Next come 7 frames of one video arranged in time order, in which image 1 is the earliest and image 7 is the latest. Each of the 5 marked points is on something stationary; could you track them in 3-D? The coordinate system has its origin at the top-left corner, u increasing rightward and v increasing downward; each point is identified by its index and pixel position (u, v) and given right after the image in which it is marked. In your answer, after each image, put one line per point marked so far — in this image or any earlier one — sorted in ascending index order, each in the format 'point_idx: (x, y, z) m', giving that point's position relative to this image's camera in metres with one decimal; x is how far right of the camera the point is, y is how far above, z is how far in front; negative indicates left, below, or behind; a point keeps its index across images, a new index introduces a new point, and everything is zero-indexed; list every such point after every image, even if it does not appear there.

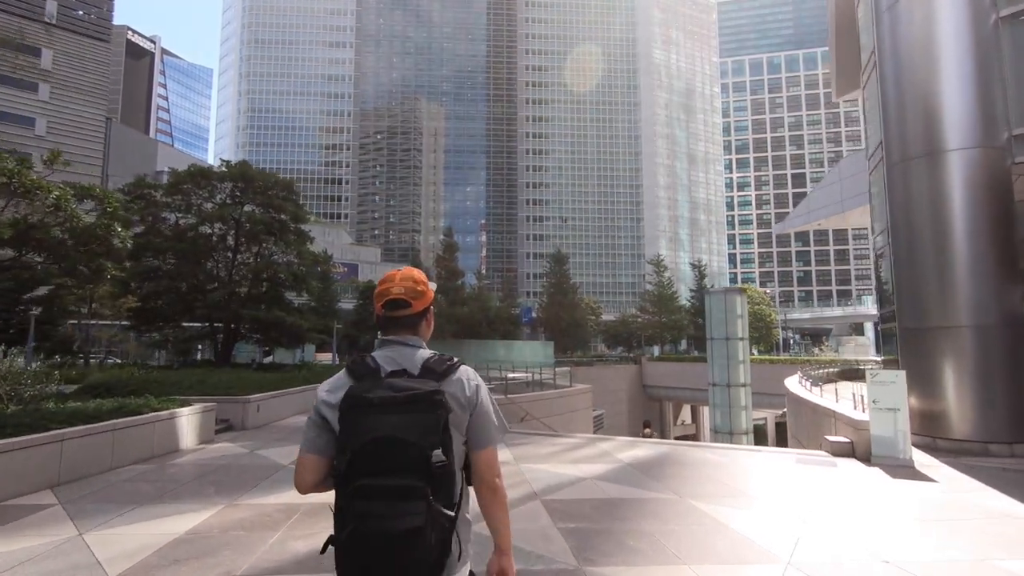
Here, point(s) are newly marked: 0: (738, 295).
0: (+7.7, -0.2, +19.4) m
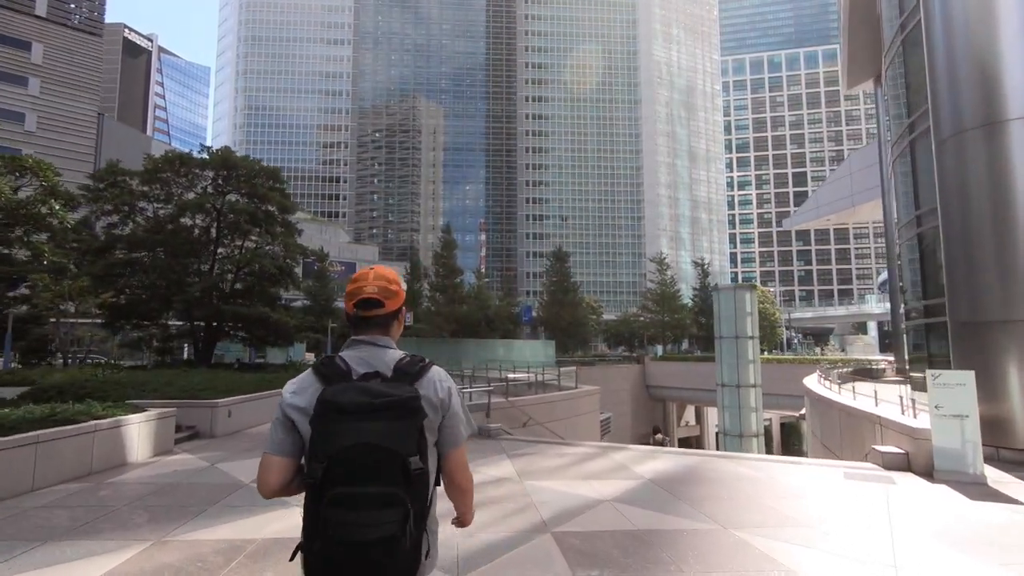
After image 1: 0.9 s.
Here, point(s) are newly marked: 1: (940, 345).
0: (+7.7, -0.1, +18.6) m
1: (+8.5, -1.2, +11.1) m
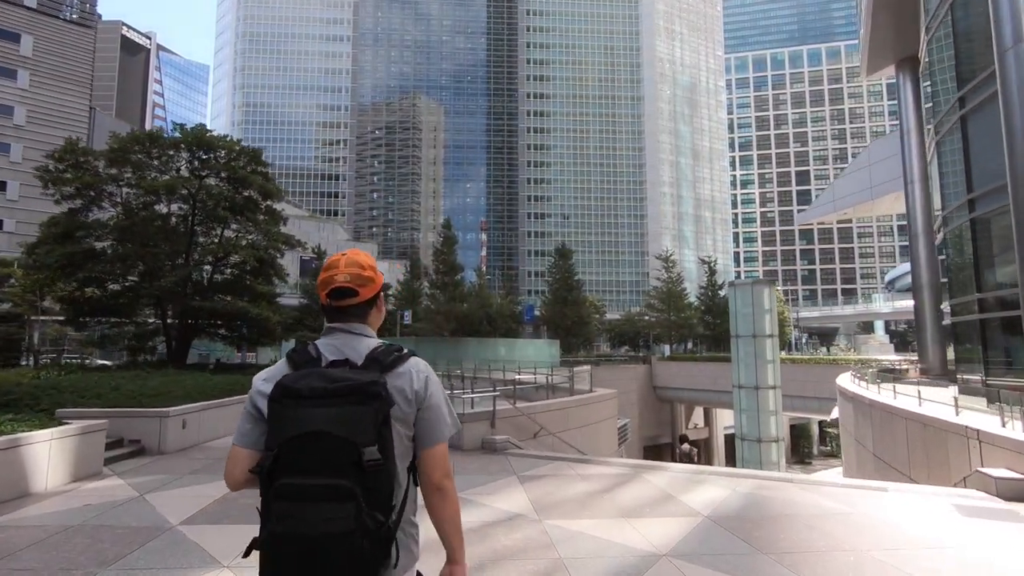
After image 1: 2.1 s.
0: (+7.9, 0.0, +17.4) m
1: (+8.6, -1.0, +9.9) m
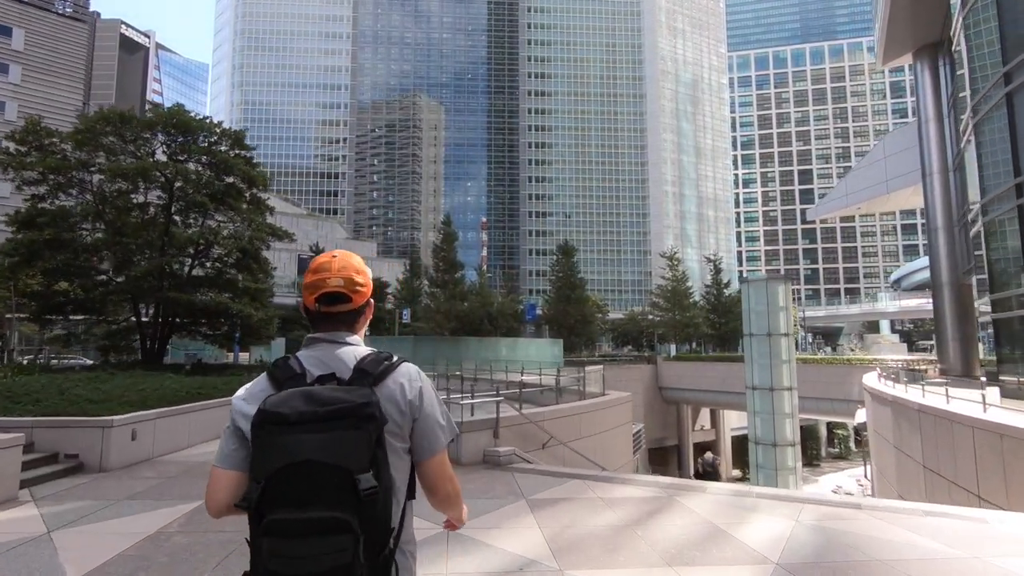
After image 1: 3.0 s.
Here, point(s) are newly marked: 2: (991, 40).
0: (+7.9, +0.1, +16.6) m
1: (+8.7, -0.9, +9.0) m
2: (+9.1, +4.7, +10.7) m
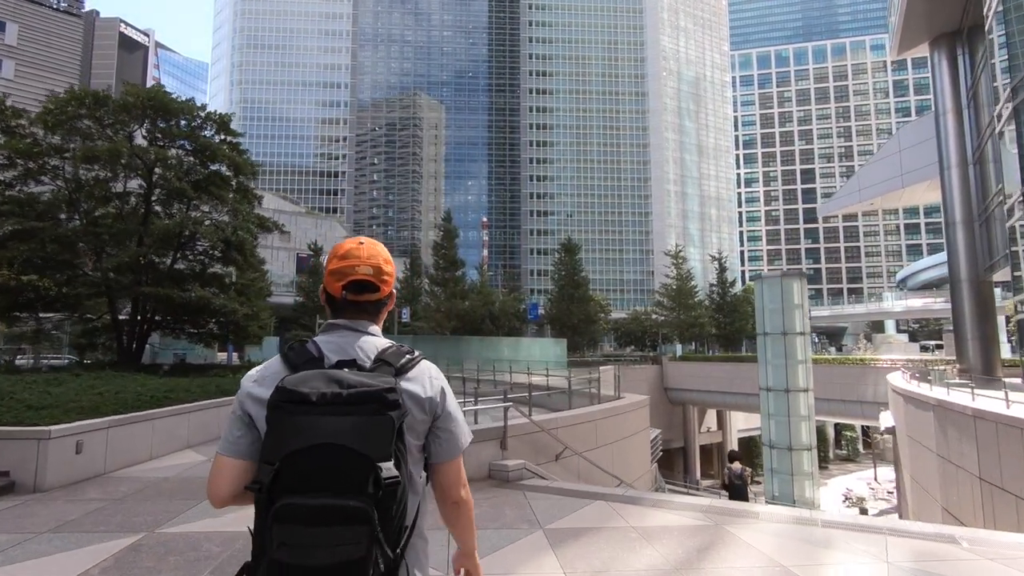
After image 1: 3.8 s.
0: (+8.0, +0.2, +15.8) m
1: (+8.8, -0.8, +8.3) m
2: (+9.2, +4.8, +10.0) m
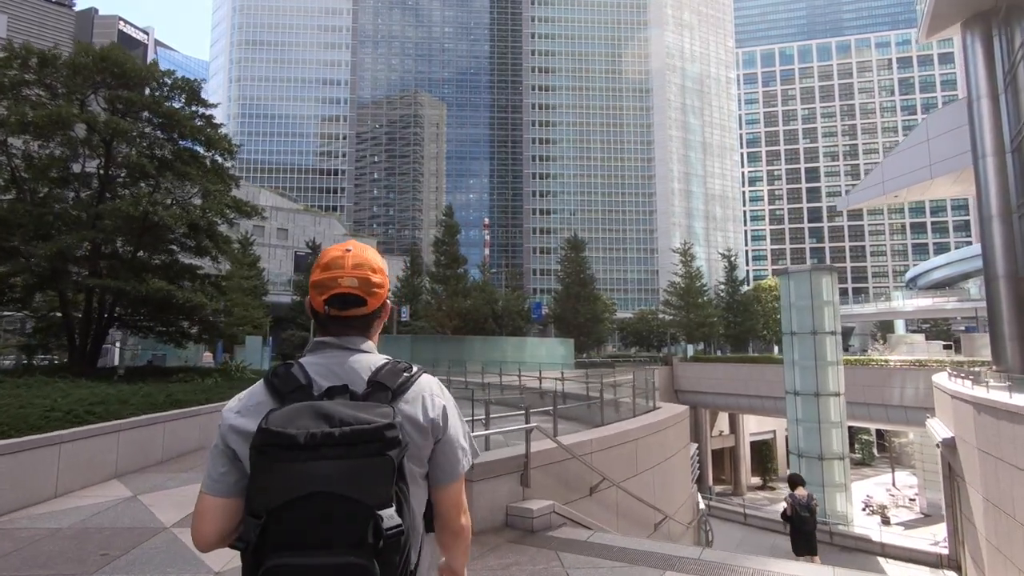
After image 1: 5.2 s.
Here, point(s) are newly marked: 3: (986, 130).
0: (+8.2, +0.4, +14.5) m
1: (+8.9, -0.7, +7.0) m
2: (+9.4, +5.0, +8.7) m
3: (+16.1, +5.4, +18.9) m
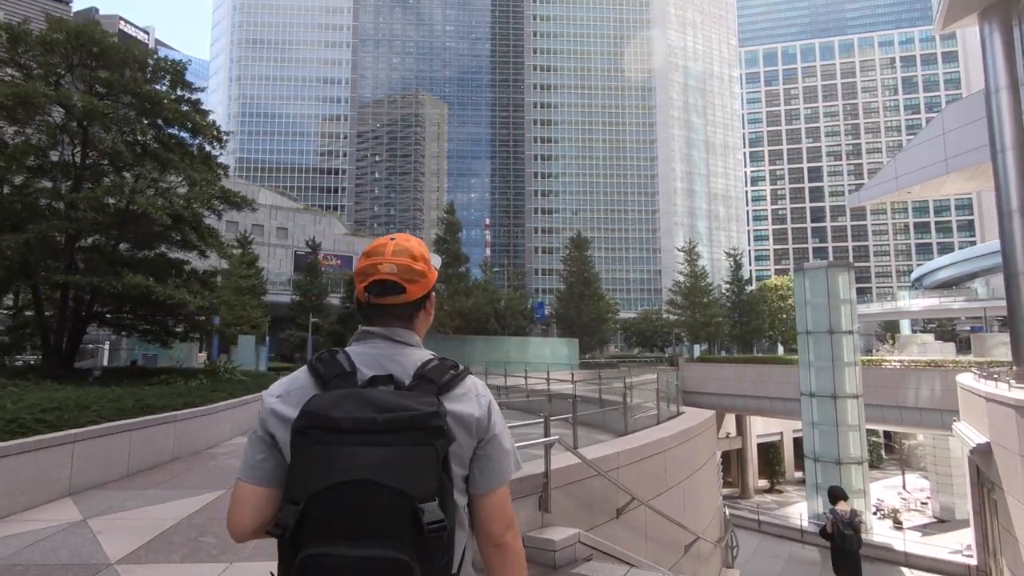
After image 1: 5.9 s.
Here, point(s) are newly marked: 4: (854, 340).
0: (+8.3, +0.4, +13.9) m
1: (+9.0, -0.6, +6.4) m
2: (+9.5, +5.0, +8.1) m
3: (+16.2, +5.5, +18.3) m
4: (+8.6, -1.3, +13.8) m
